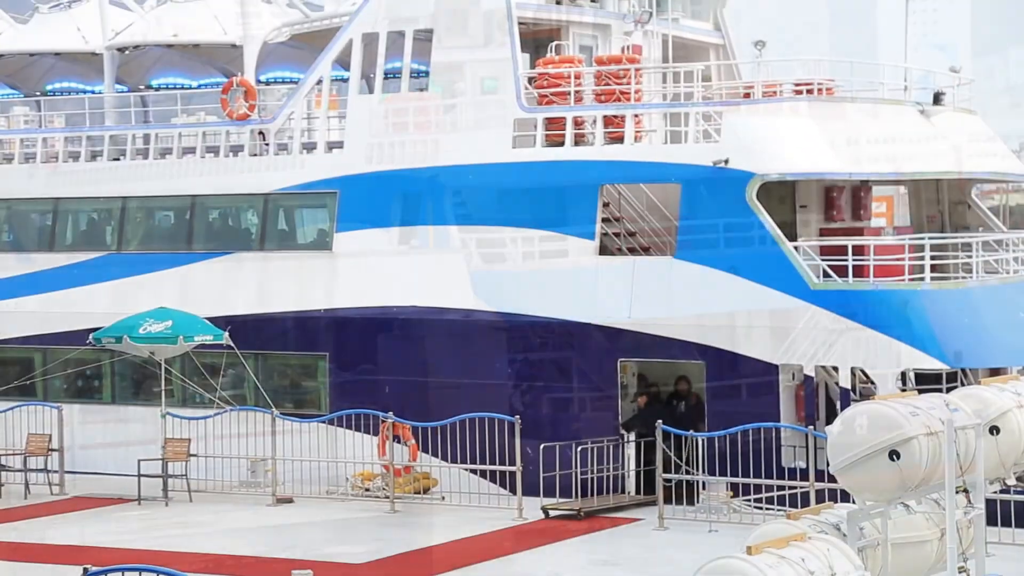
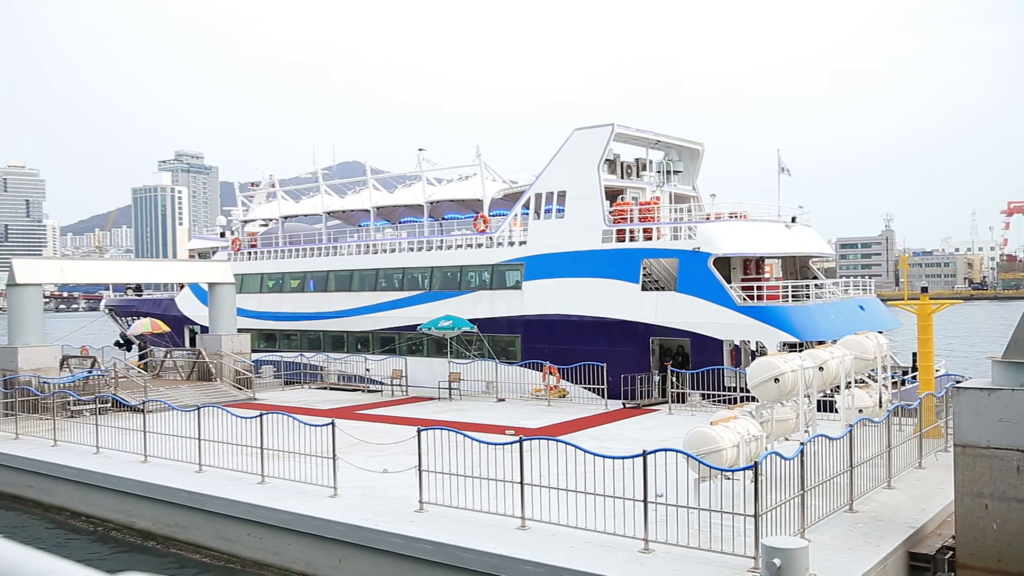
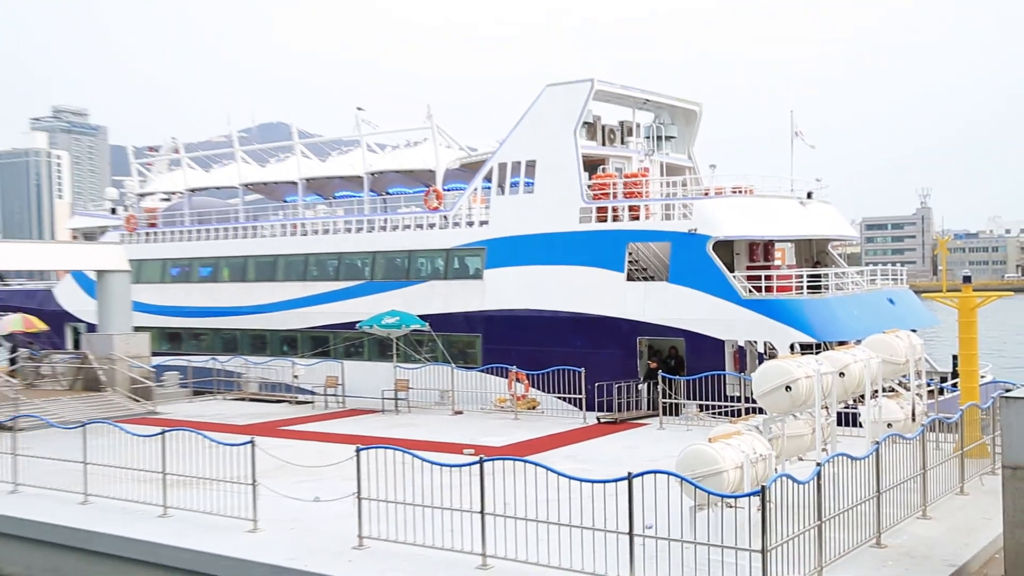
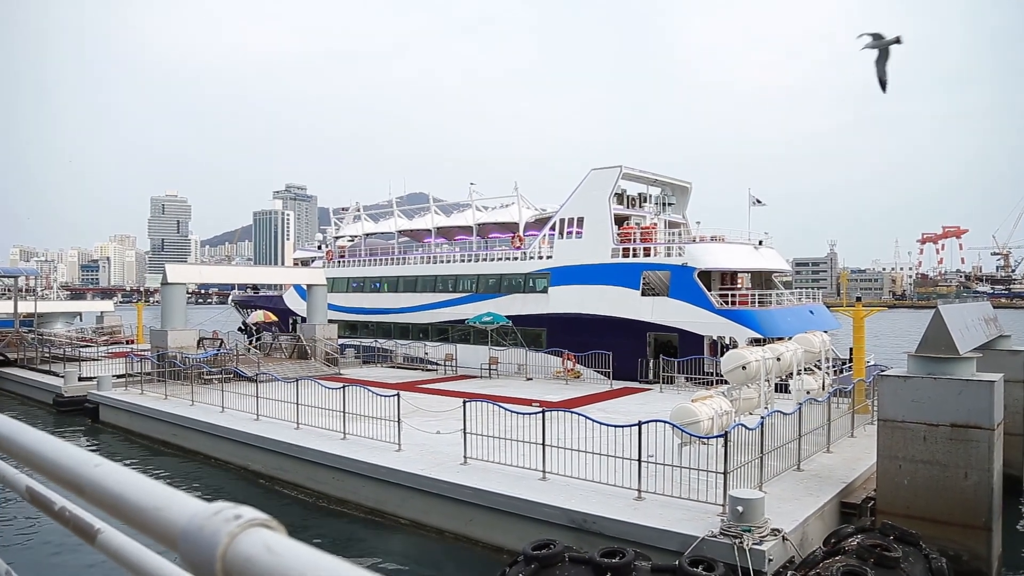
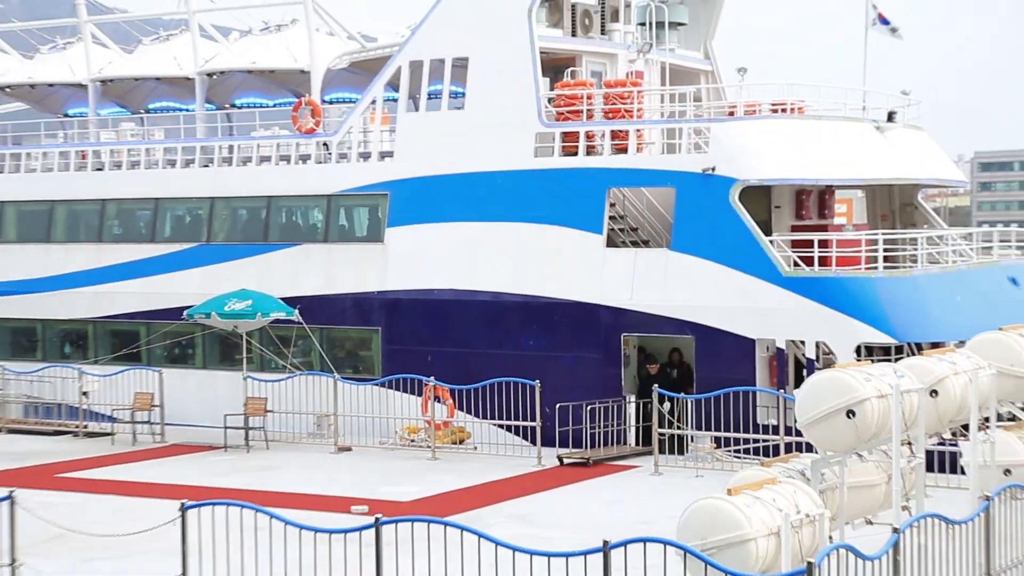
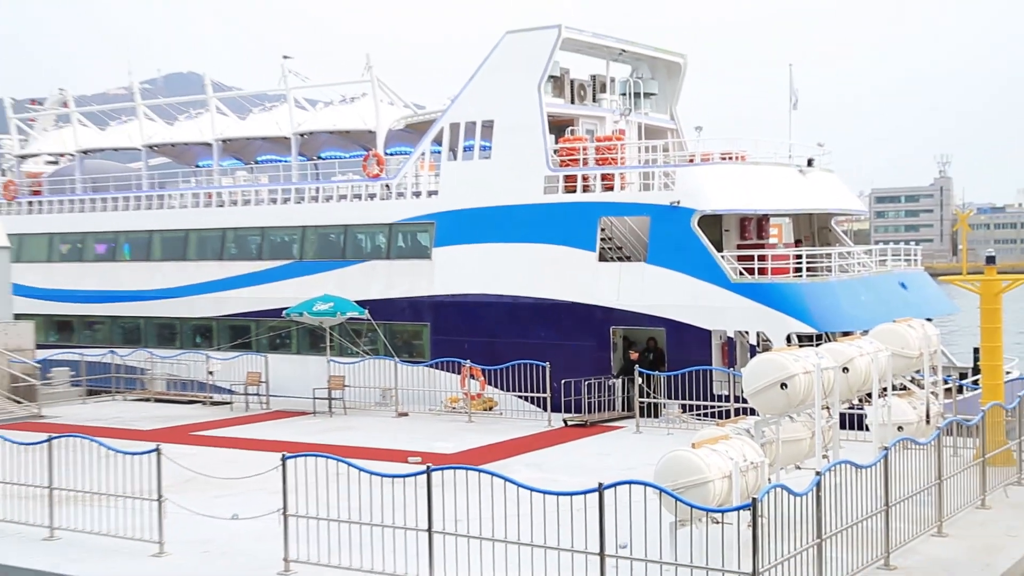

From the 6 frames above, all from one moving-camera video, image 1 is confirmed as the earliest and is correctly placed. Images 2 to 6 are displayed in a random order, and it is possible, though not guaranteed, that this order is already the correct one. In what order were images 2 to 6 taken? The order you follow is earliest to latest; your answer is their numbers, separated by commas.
5, 6, 3, 2, 4
